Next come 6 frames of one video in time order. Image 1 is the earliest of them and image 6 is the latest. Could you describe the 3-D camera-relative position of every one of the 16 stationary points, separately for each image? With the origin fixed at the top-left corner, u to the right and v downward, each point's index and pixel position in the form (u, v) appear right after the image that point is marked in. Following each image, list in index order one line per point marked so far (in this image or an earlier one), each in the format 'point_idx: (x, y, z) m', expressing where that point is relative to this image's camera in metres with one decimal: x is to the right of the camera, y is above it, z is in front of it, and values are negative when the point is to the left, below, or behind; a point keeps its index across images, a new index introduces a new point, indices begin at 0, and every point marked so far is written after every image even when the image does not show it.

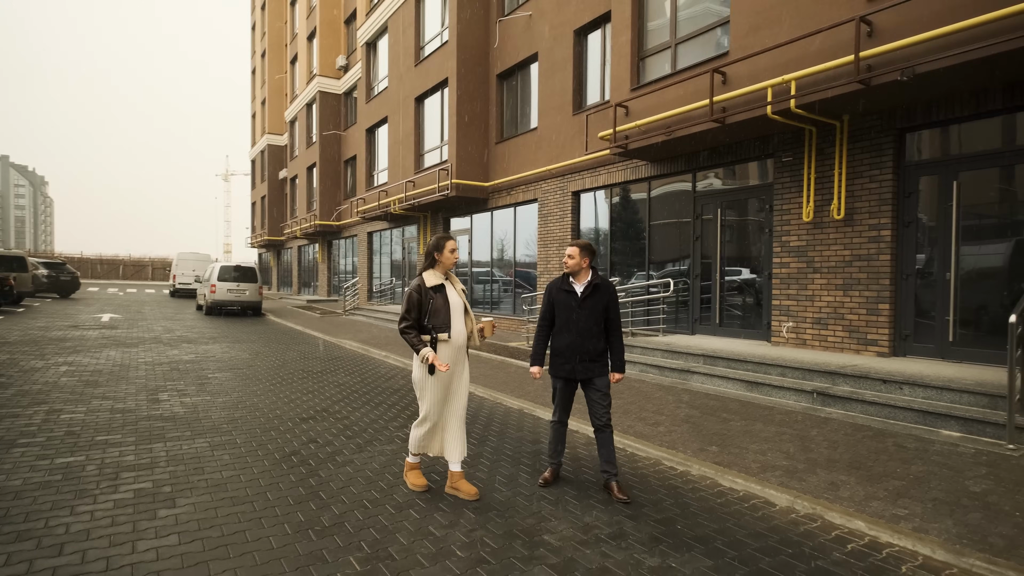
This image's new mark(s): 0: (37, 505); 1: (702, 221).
0: (-2.8, -1.3, +3.5) m
1: (+3.1, +1.1, +9.6) m
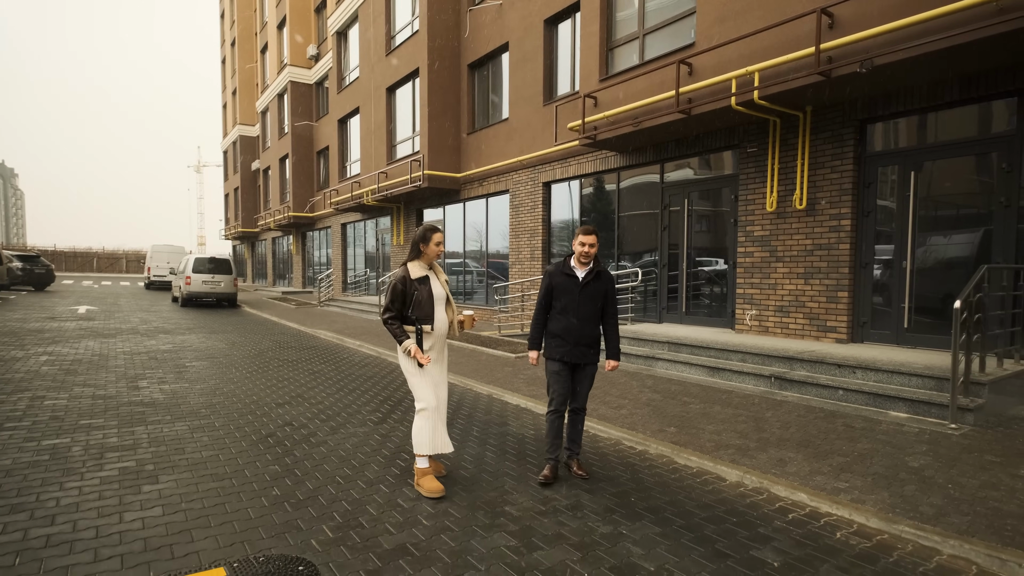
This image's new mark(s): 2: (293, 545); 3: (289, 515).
0: (-3.0, -1.2, +3.5) m
1: (+2.6, +1.3, +9.8) m
2: (-1.1, -1.3, +3.0) m
3: (-1.3, -1.3, +3.3) m
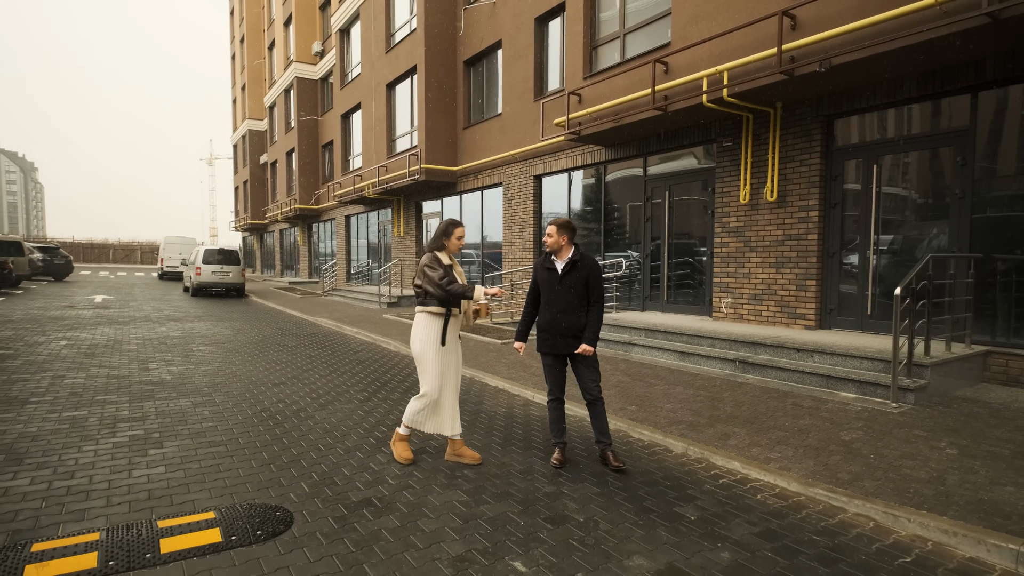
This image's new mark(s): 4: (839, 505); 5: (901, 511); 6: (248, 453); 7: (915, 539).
0: (-3.3, -1.1, +4.1) m
1: (+2.5, +1.5, +10.2) m
2: (-1.4, -1.2, +3.5) m
3: (-1.6, -1.2, +3.8) m
4: (+2.1, -1.4, +3.8) m
5: (+2.4, -1.4, +3.6) m
6: (-1.9, -1.2, +4.2) m
7: (+2.3, -1.5, +3.4) m
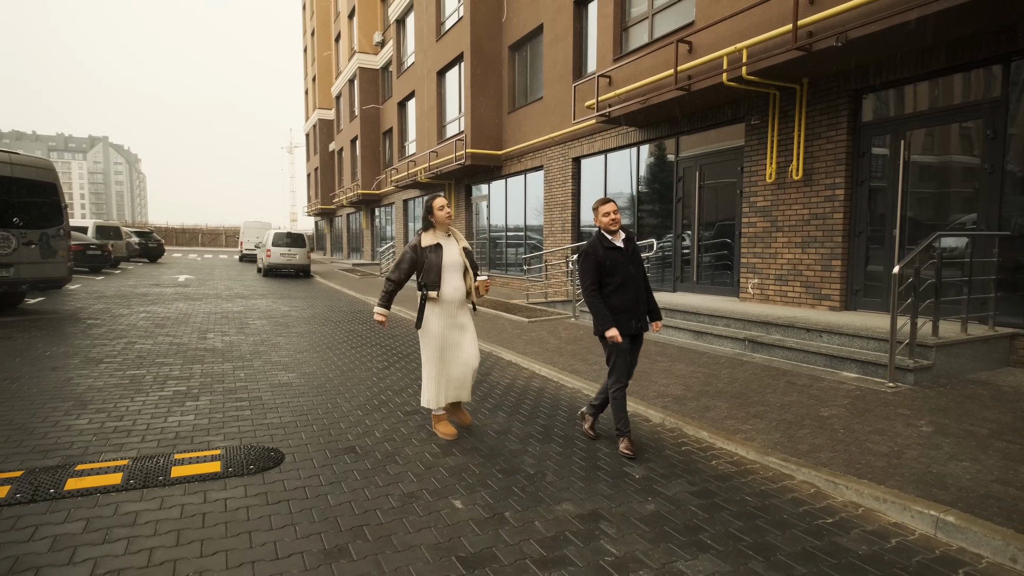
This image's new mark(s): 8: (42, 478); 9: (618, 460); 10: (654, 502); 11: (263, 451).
0: (-3.4, -0.9, +4.9) m
1: (+3.0, +1.8, +10.2) m
2: (-1.7, -1.1, +4.1) m
3: (-1.8, -1.1, +4.5) m
4: (+1.9, -1.3, +4.0) m
5: (+2.1, -1.2, +3.7) m
6: (-2.1, -1.0, +4.9) m
7: (+2.1, -1.3, +3.6) m
8: (-2.7, -1.1, +3.3) m
9: (+0.8, -1.2, +4.1) m
10: (+0.8, -1.3, +3.5) m
11: (-1.7, -1.1, +3.9) m
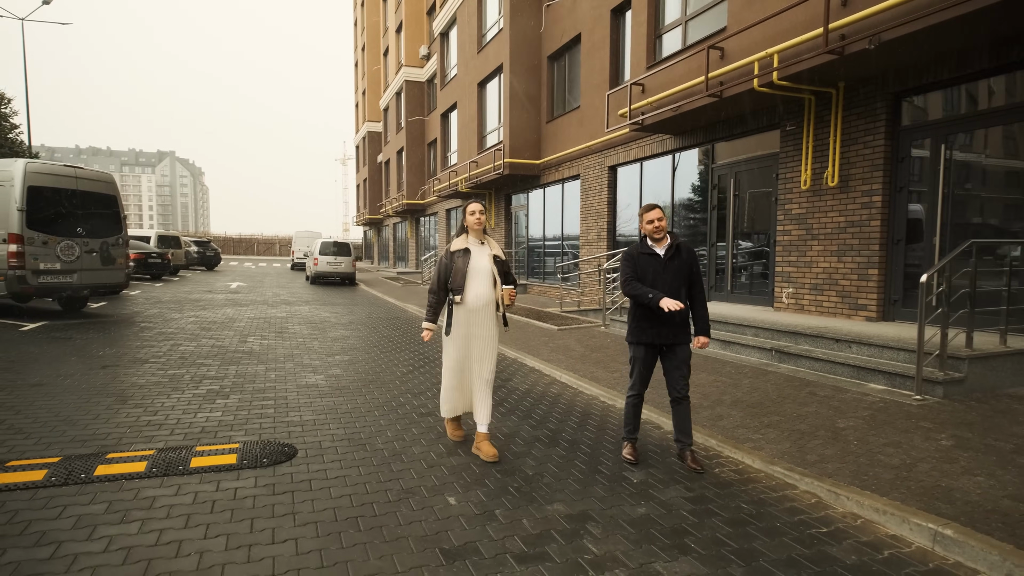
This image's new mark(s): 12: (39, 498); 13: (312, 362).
0: (-3.3, -1.0, +5.4) m
1: (+3.6, +1.6, +10.1) m
2: (-1.7, -1.1, +4.4) m
3: (-1.7, -1.1, +4.7) m
4: (+1.9, -1.3, +3.9) m
5: (+2.1, -1.3, +3.7) m
6: (-2.0, -1.1, +5.1) m
7: (+2.0, -1.4, +3.5) m
8: (-2.7, -1.1, +3.7) m
9: (+0.8, -1.3, +4.2) m
10: (+0.8, -1.3, +3.5) m
11: (-1.7, -1.1, +4.1) m
12: (-2.6, -1.2, +3.2) m
13: (-2.4, -0.9, +7.0) m
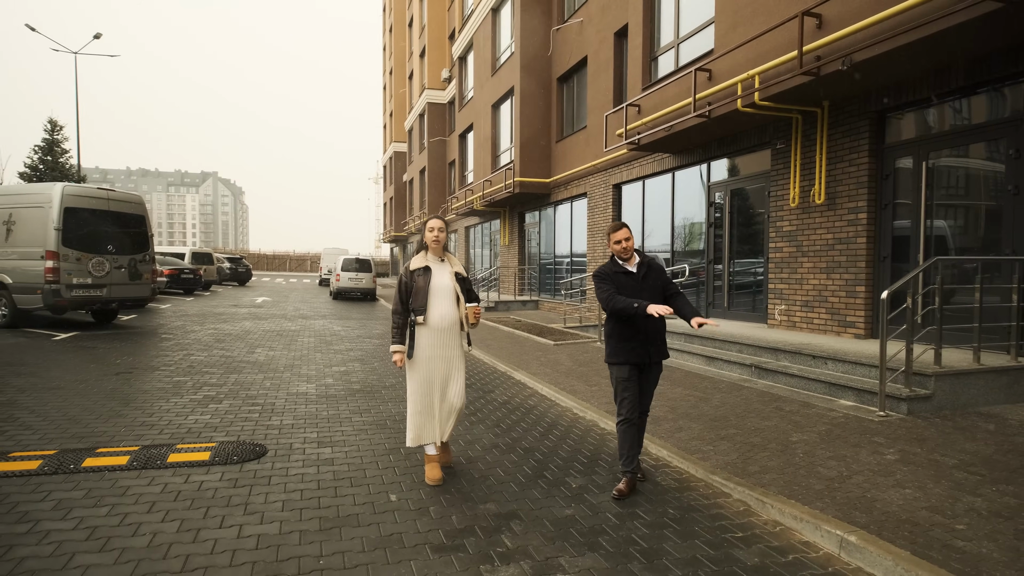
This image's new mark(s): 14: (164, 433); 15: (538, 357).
0: (-3.6, -1.1, +5.8) m
1: (+3.6, +1.4, +10.2) m
2: (-2.0, -1.2, +4.8) m
3: (-2.1, -1.2, +5.1) m
4: (+1.5, -1.4, +4.1) m
5: (+1.7, -1.4, +3.8) m
6: (-2.3, -1.2, +5.5) m
7: (+1.6, -1.5, +3.7) m
8: (-3.1, -1.2, +4.1) m
9: (+0.4, -1.4, +4.4) m
10: (+0.4, -1.4, +3.8) m
11: (-2.0, -1.2, +4.5) m
12: (-3.0, -1.2, +3.6) m
13: (-2.6, -1.1, +7.4) m
14: (-2.8, -1.2, +4.8) m
15: (+0.4, -1.0, +8.9) m
